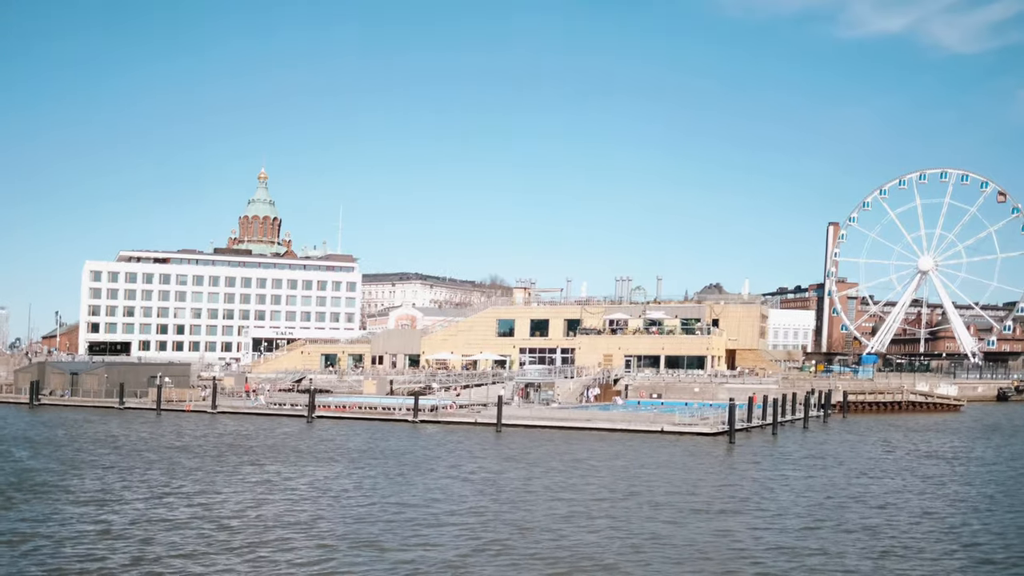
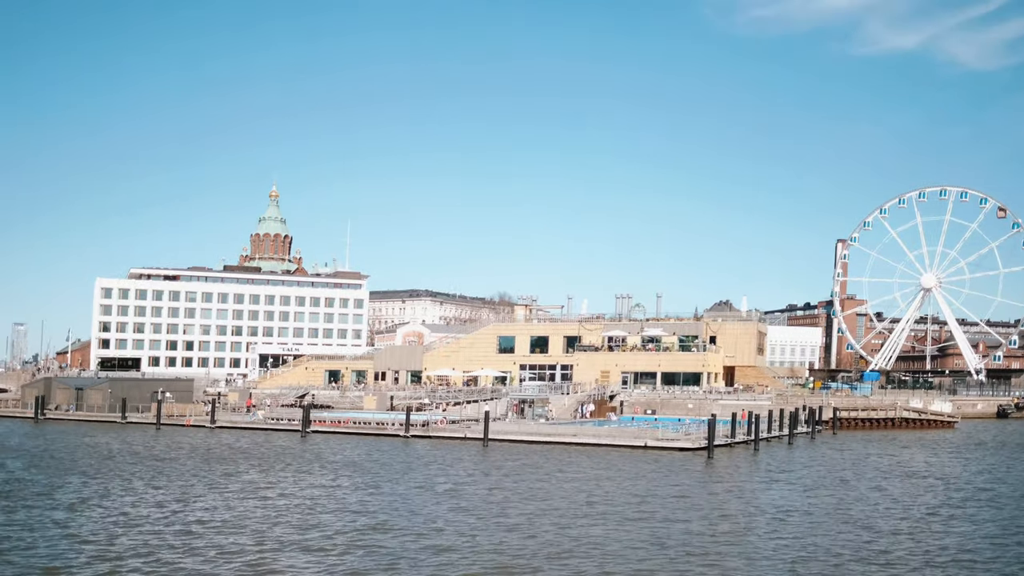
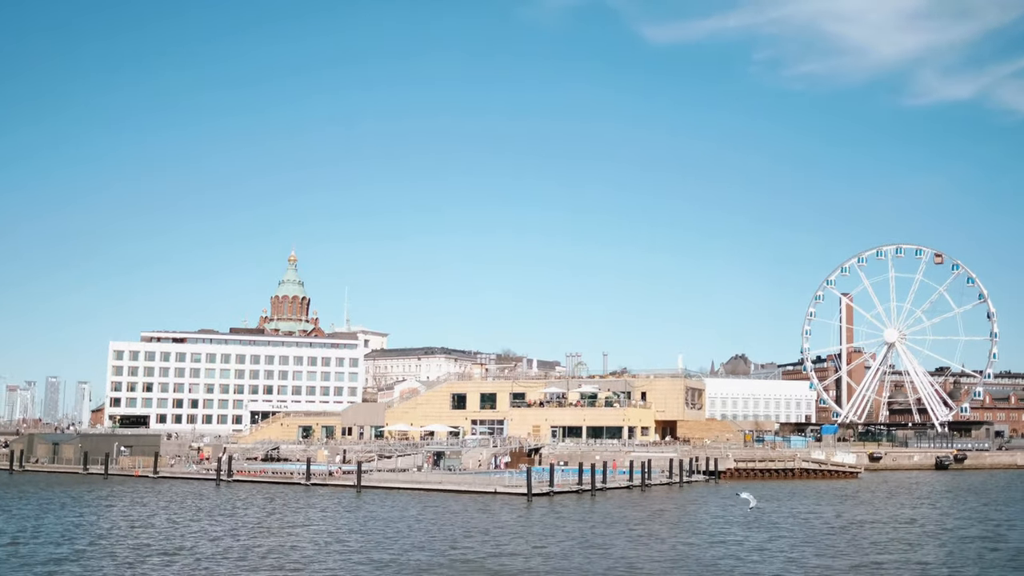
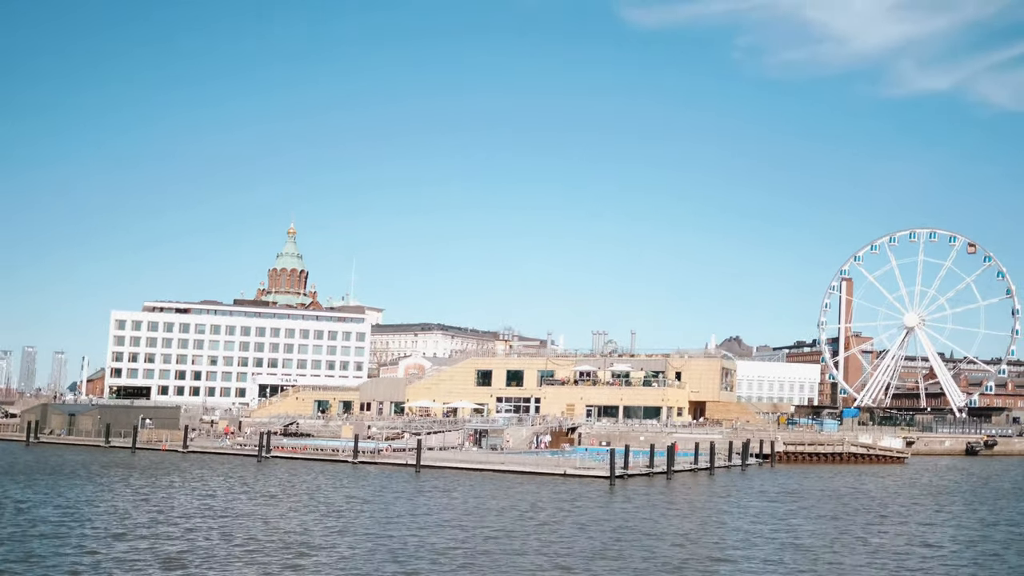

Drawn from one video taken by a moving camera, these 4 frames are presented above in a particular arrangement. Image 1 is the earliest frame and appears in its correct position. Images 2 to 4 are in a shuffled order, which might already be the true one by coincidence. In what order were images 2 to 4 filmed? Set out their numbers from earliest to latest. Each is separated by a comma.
2, 4, 3
